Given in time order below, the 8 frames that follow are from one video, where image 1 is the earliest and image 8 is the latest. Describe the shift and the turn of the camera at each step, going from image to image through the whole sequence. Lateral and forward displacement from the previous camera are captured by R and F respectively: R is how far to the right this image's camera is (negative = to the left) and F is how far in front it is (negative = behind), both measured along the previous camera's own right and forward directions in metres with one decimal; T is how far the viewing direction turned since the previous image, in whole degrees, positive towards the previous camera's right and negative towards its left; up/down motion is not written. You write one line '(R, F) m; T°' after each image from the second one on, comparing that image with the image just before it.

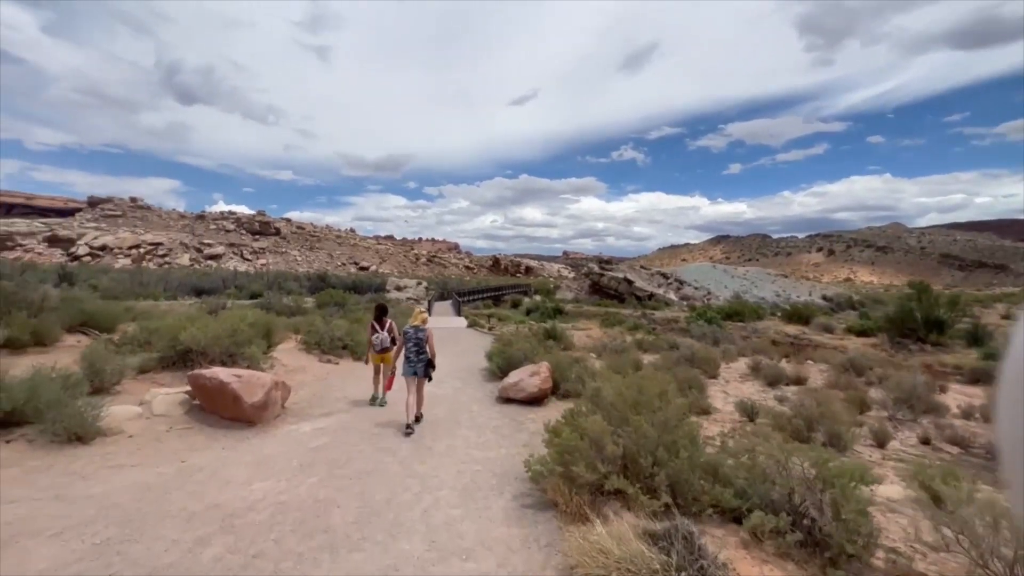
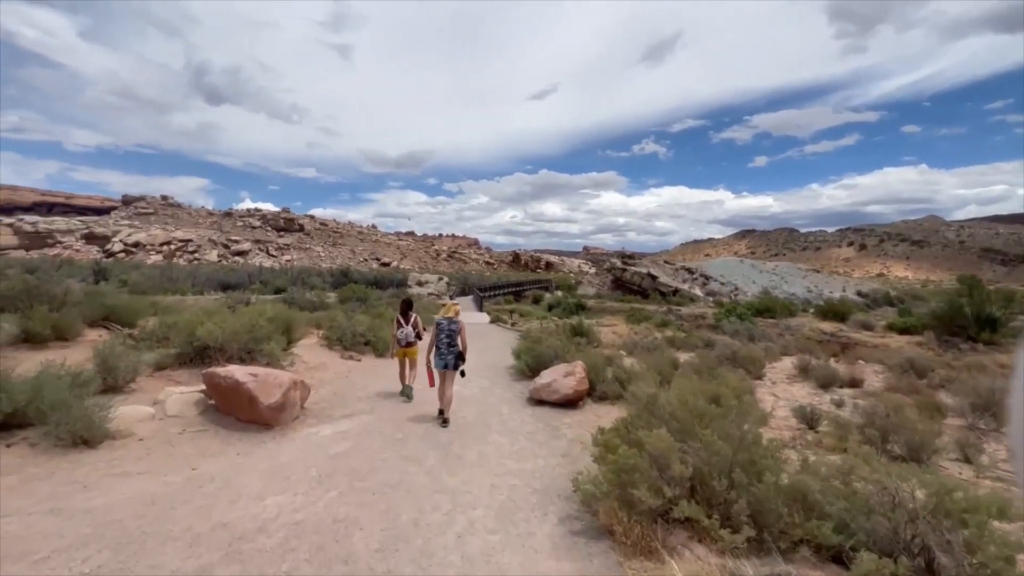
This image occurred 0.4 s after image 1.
(-0.3, +0.7) m; -3°
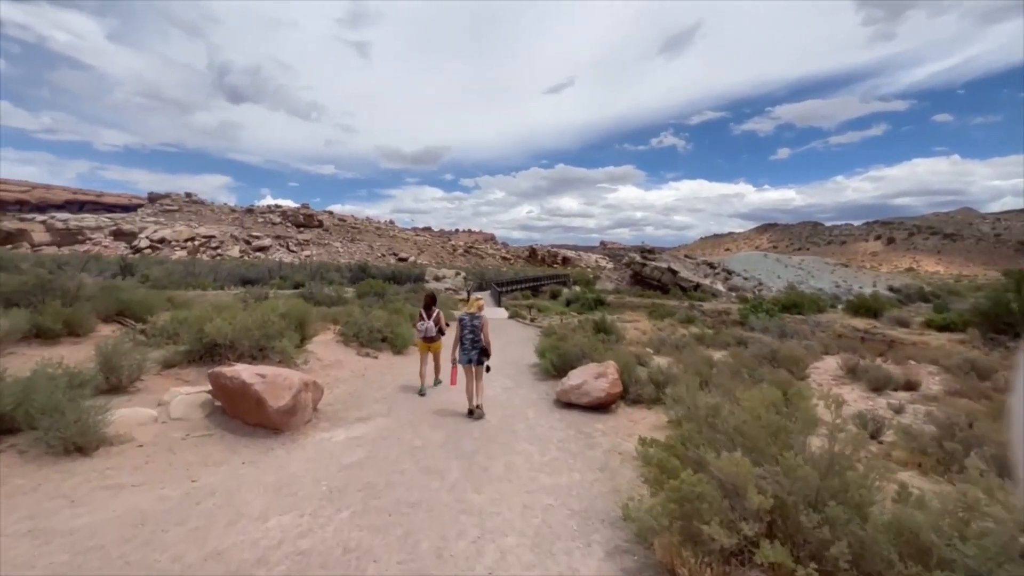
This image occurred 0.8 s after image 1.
(-0.2, +0.7) m; -2°
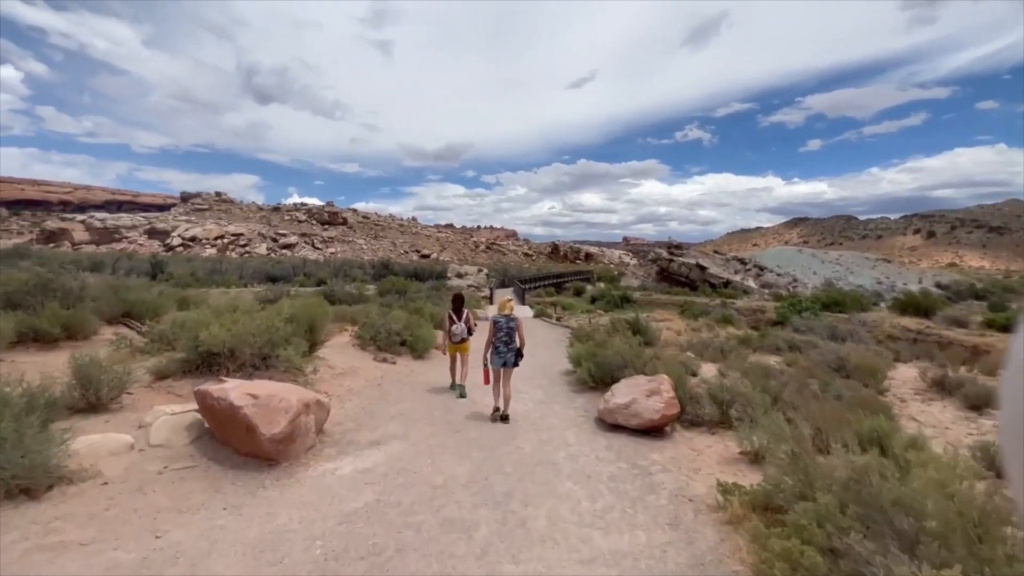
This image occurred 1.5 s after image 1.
(-0.2, +1.2) m; -3°
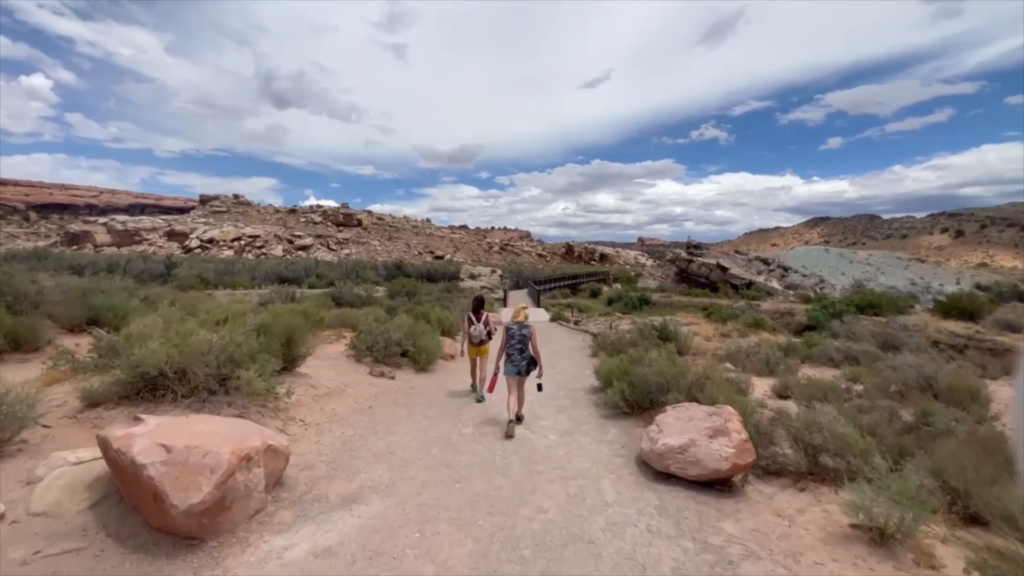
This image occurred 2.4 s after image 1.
(-0.1, +1.6) m; -2°
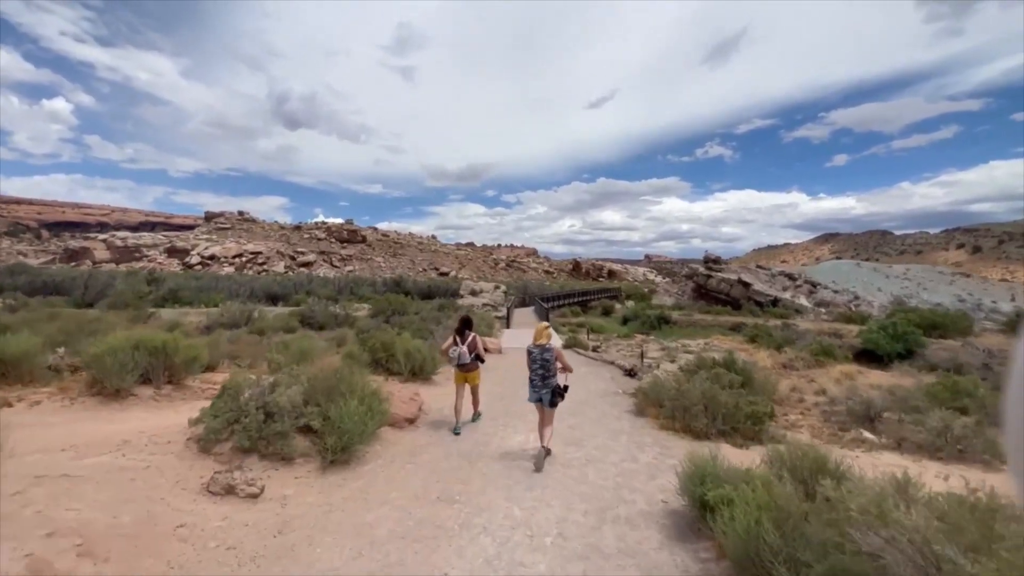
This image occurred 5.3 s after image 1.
(+0.2, +5.3) m; -1°
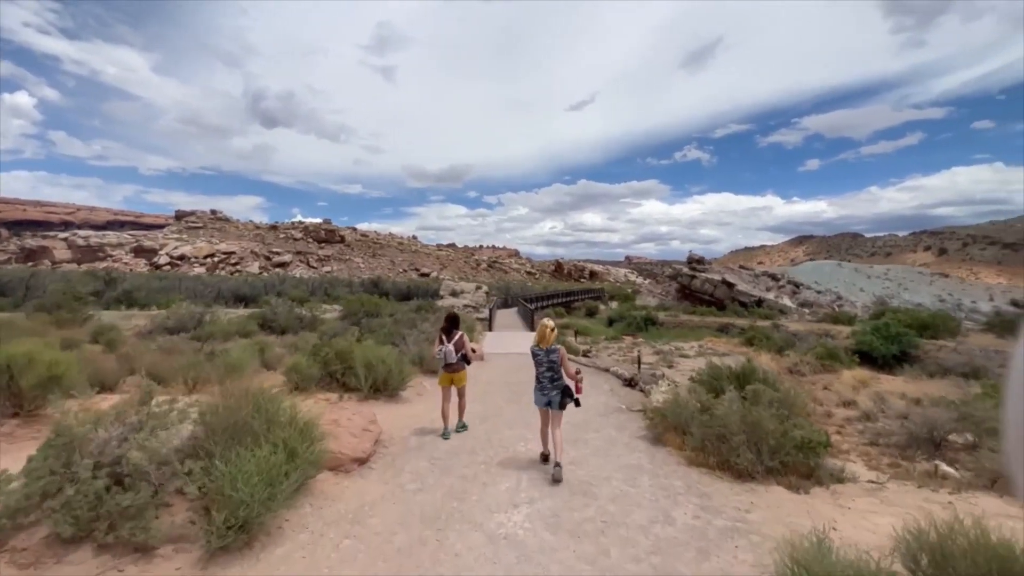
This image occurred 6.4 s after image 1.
(0.0, +2.0) m; +2°
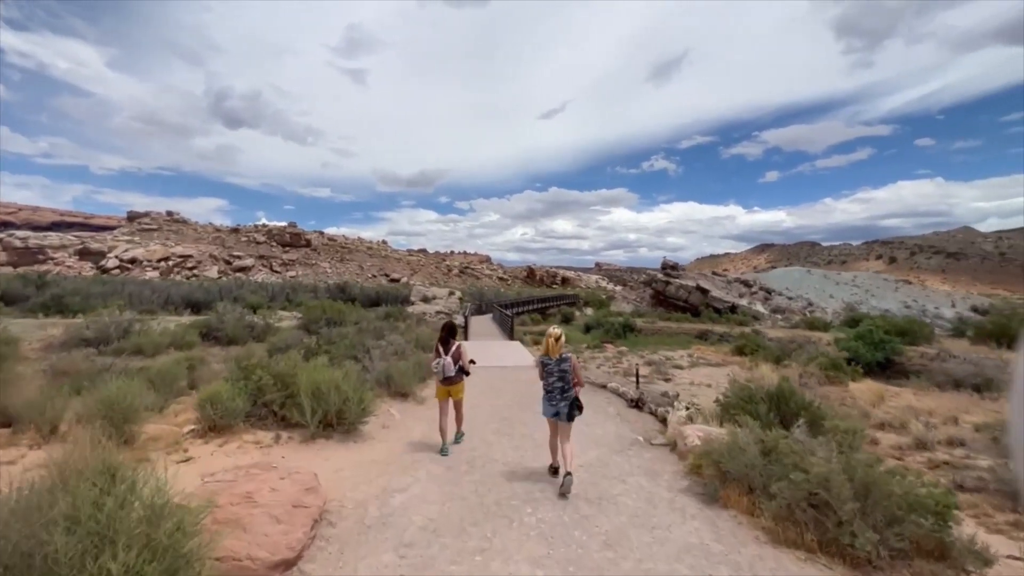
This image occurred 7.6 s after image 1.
(-0.4, +2.1) m; +4°
